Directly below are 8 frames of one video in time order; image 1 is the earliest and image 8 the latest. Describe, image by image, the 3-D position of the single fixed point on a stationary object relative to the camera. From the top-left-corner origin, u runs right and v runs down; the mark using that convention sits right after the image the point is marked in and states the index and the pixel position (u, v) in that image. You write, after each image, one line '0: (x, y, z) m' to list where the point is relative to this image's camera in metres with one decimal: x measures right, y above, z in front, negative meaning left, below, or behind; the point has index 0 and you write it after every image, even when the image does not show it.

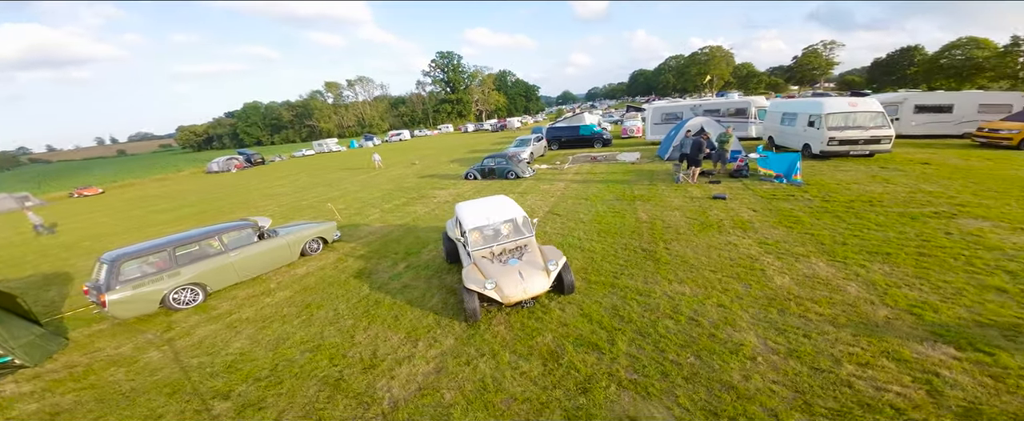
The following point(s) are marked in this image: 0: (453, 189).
0: (-2.9, +1.1, +15.8) m
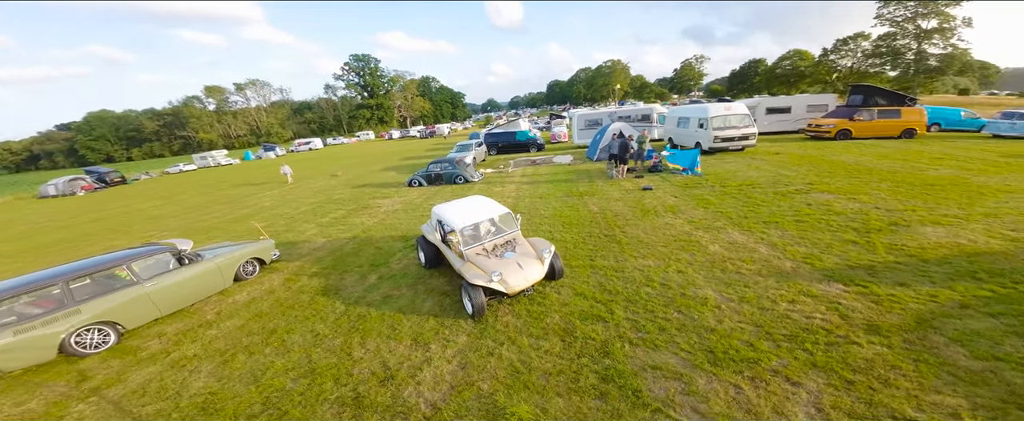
0: (-5.5, +0.7, +15.0) m
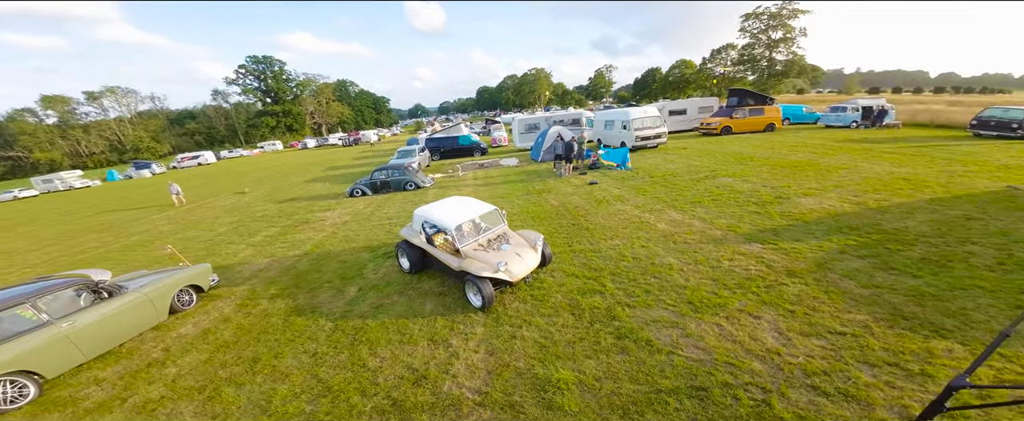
0: (-7.6, +0.1, +13.8) m
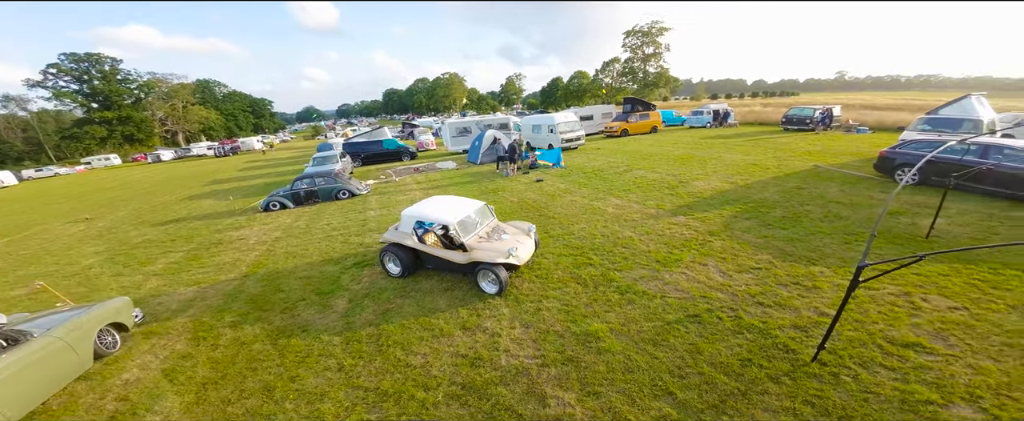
0: (-9.5, -0.5, +11.9) m
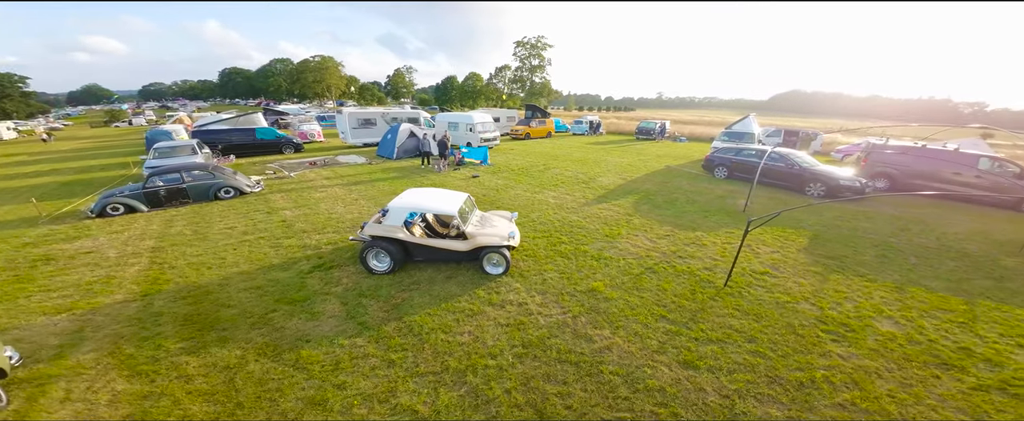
0: (-11.0, -0.6, +8.6) m
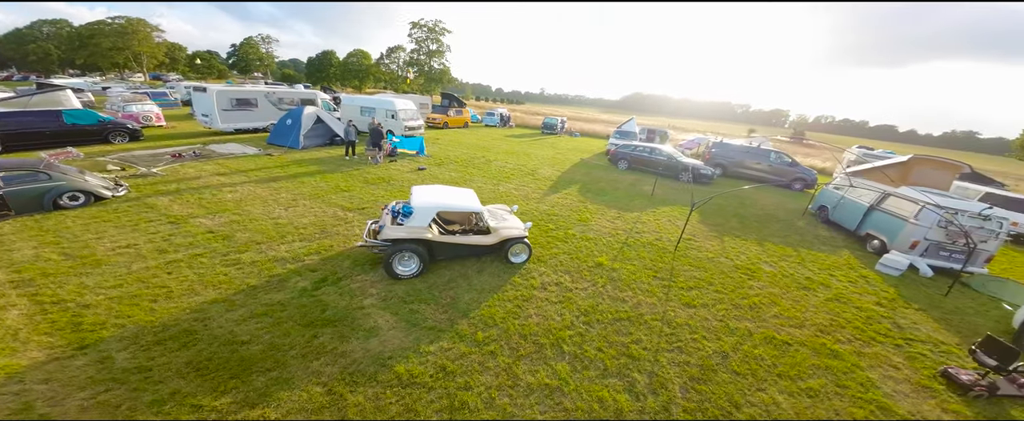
0: (-10.5, -1.1, +5.2) m
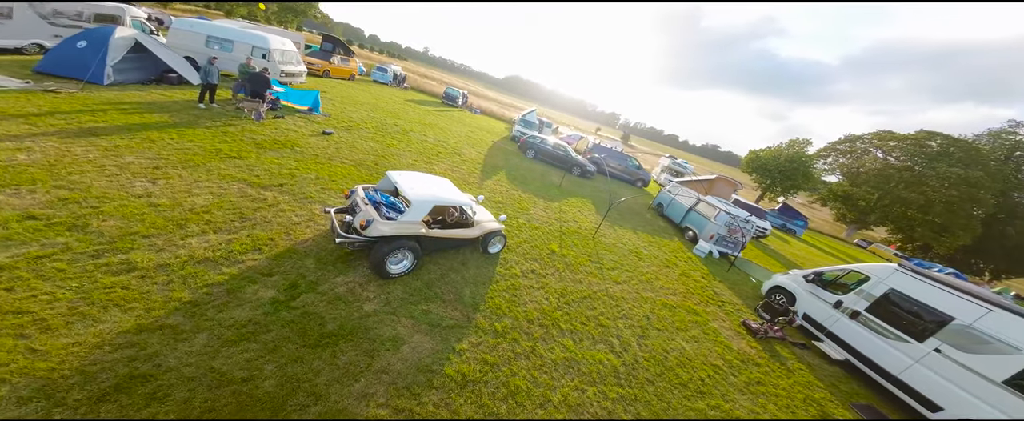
0: (-9.2, -0.8, +1.3) m
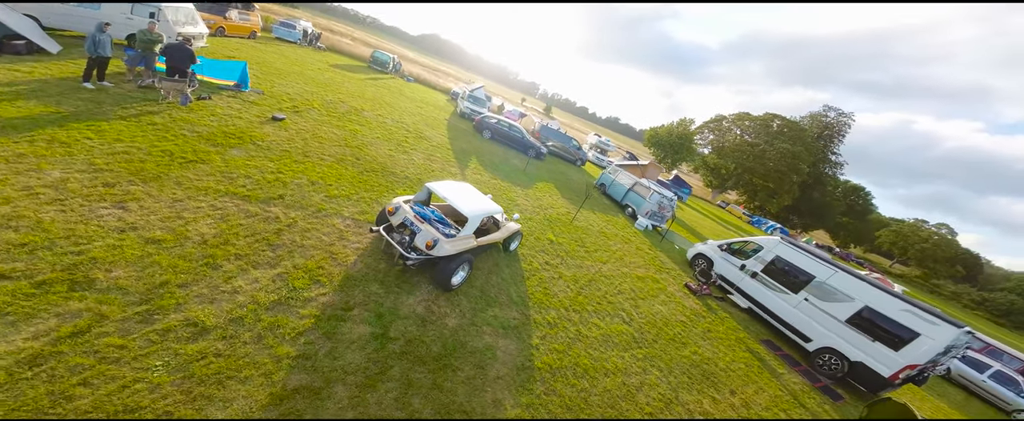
0: (-6.5, -2.0, 0.0) m
